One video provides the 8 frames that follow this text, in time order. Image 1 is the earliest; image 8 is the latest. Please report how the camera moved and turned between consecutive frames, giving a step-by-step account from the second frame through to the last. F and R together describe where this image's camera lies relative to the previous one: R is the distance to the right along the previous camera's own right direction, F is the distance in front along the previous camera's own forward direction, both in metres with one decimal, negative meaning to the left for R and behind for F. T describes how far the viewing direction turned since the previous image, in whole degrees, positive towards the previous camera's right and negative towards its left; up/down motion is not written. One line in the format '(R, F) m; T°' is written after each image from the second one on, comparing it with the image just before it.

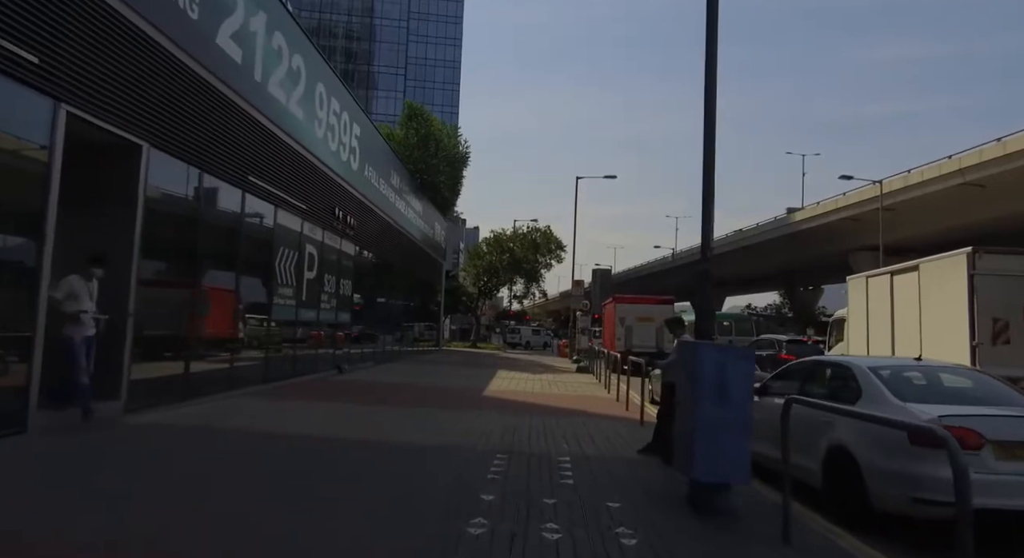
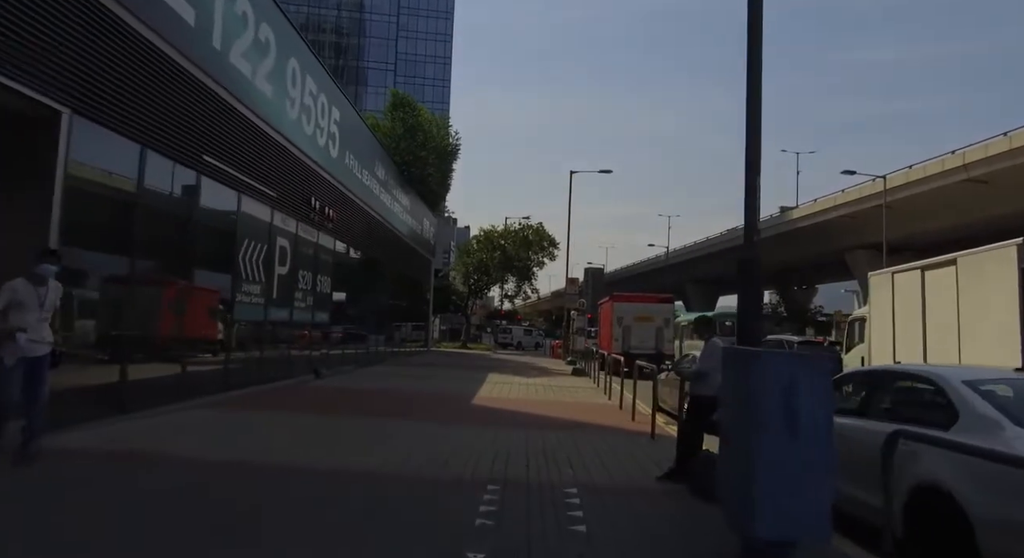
(0.0, +1.5) m; +1°
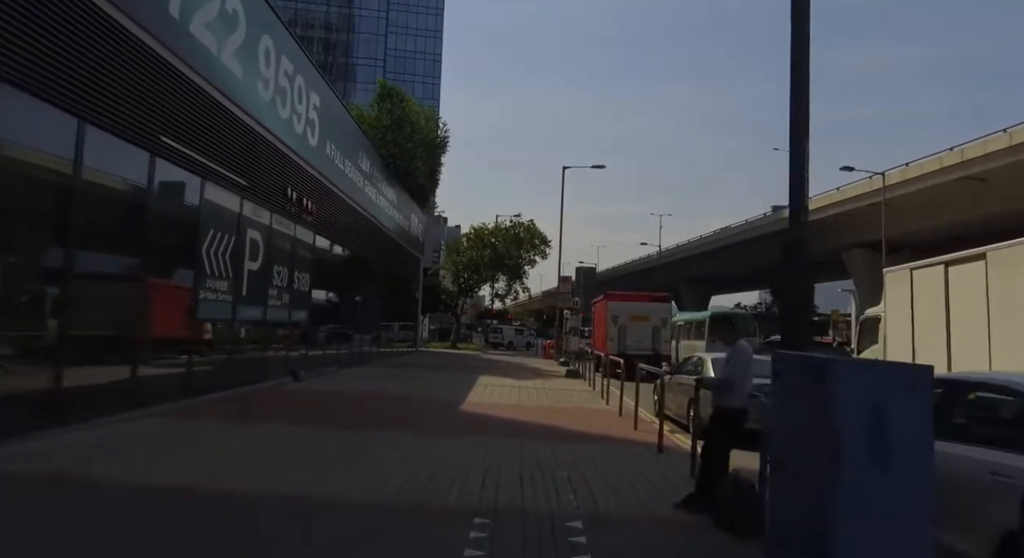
(0.0, +1.1) m; +1°
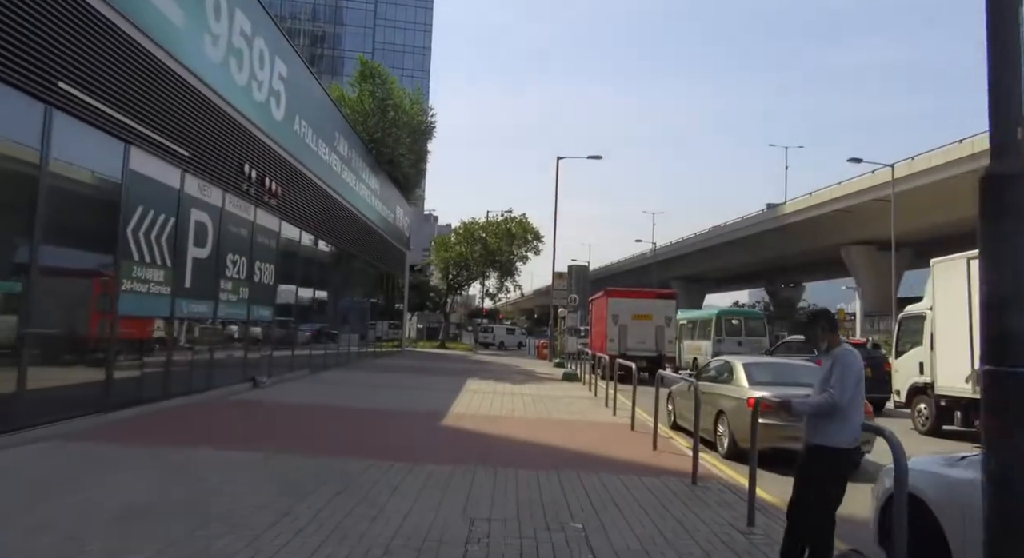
(0.0, +2.0) m; +1°
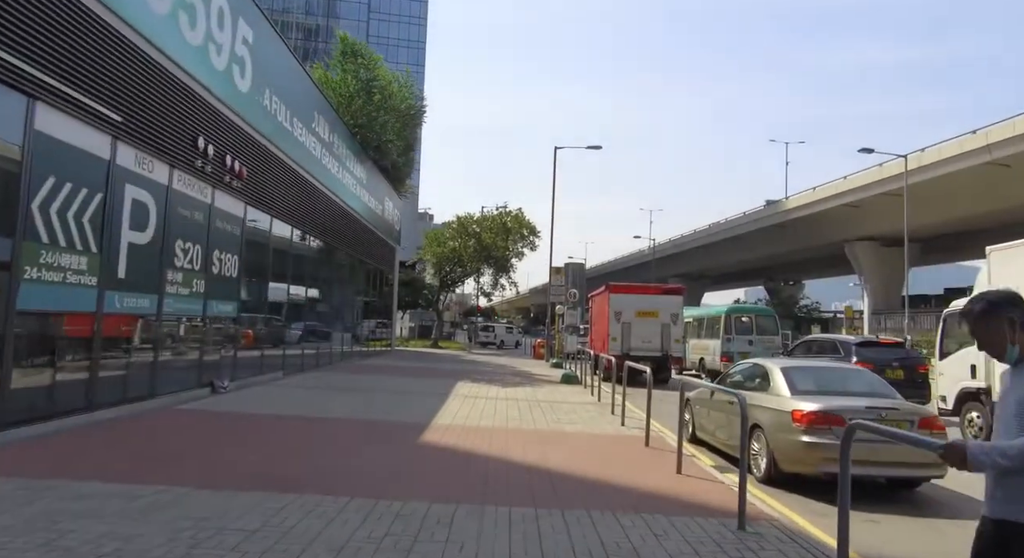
(0.0, +1.7) m; 0°
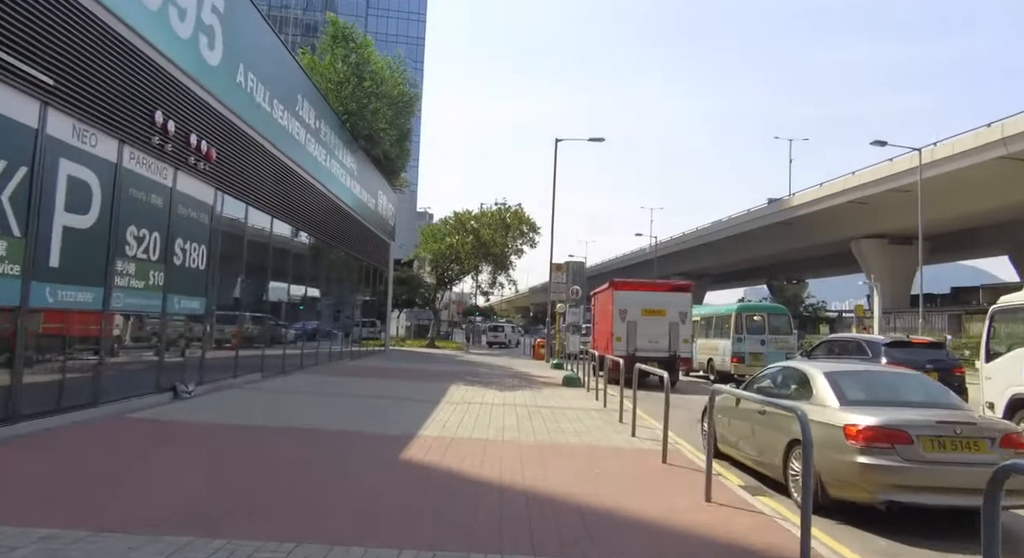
(0.0, +1.3) m; 0°
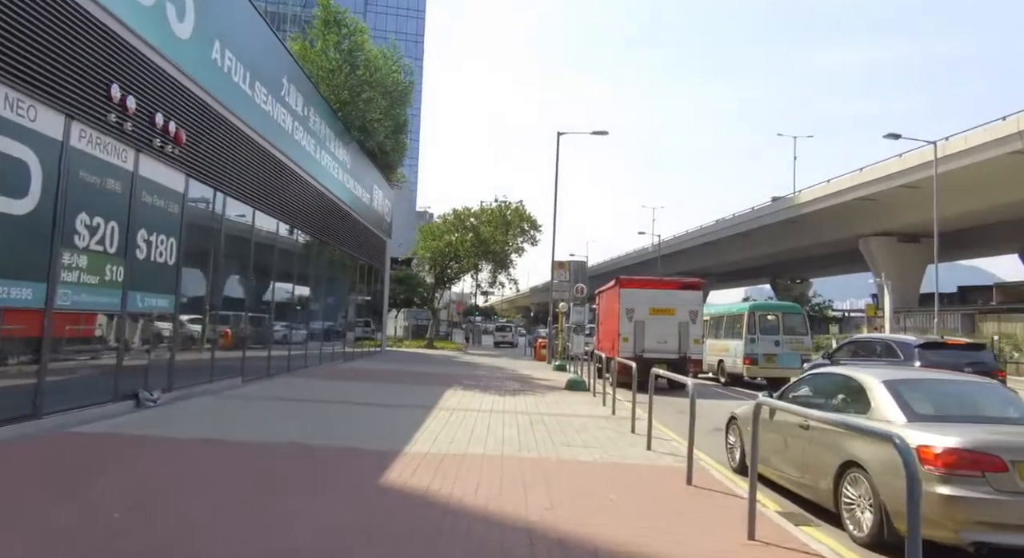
(0.0, +1.2) m; 0°
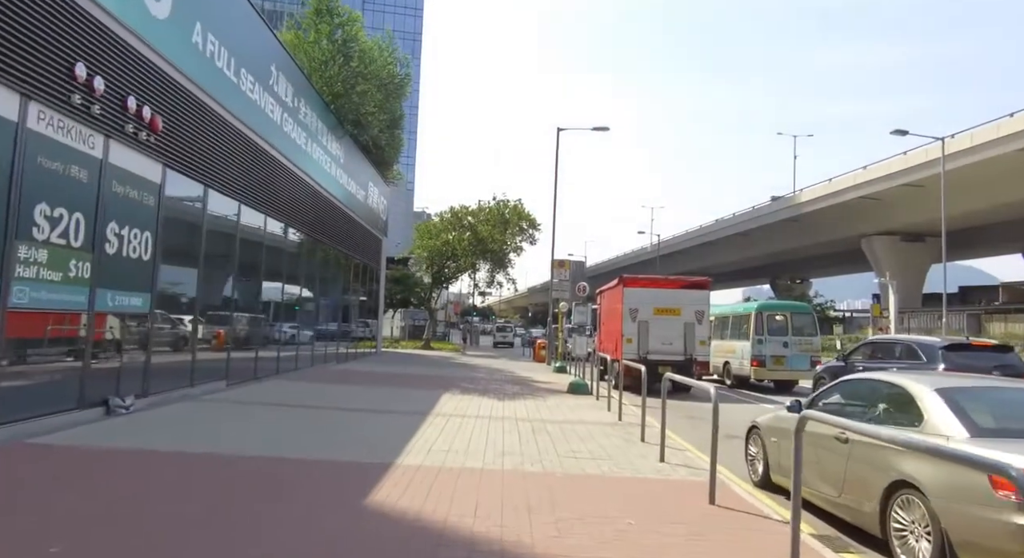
(0.0, +0.8) m; 0°
